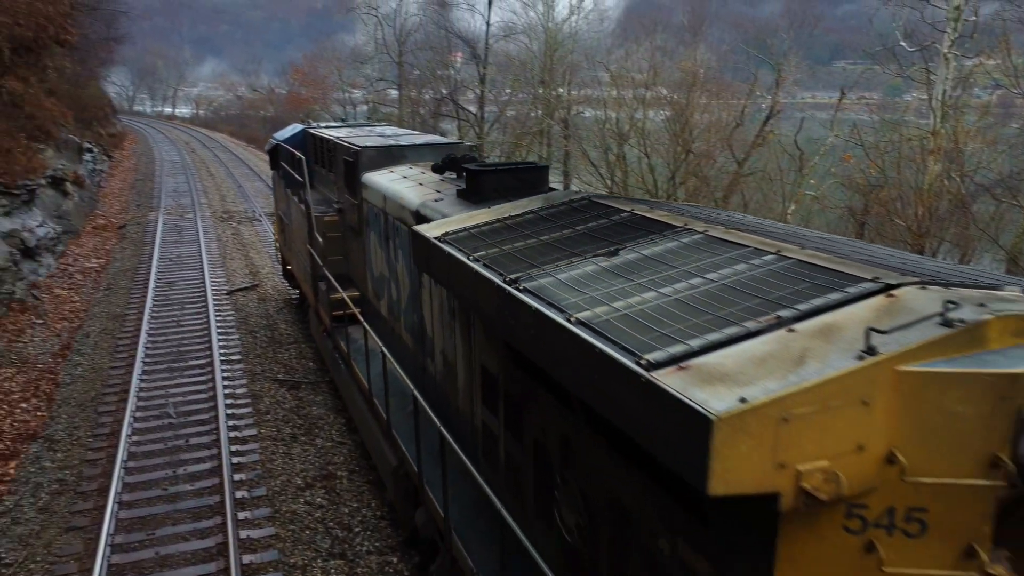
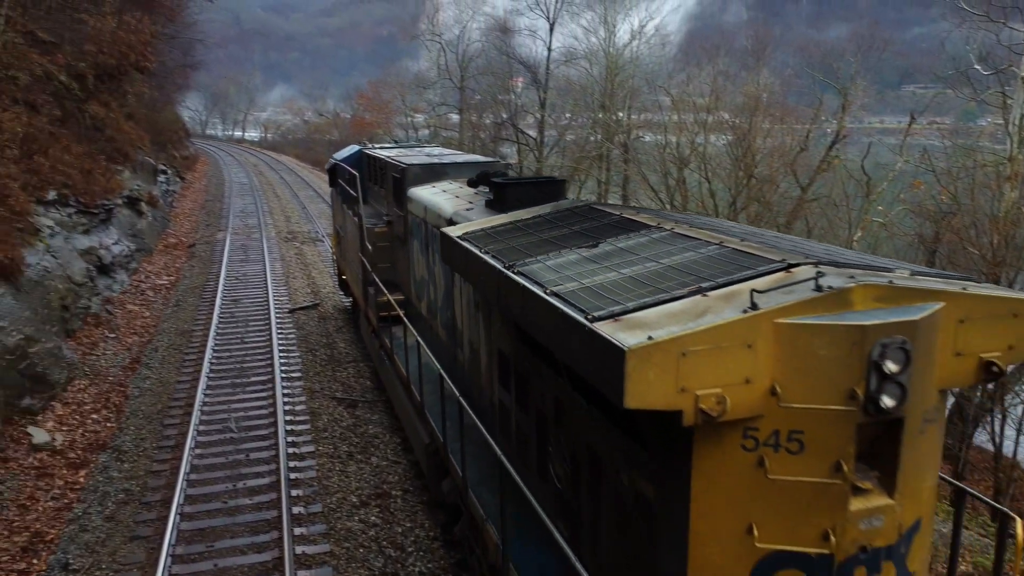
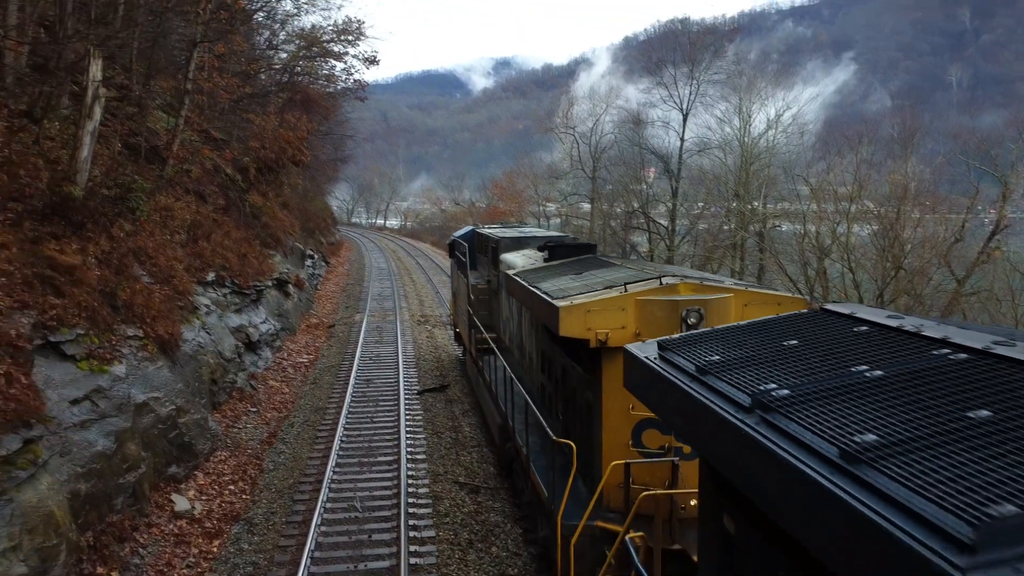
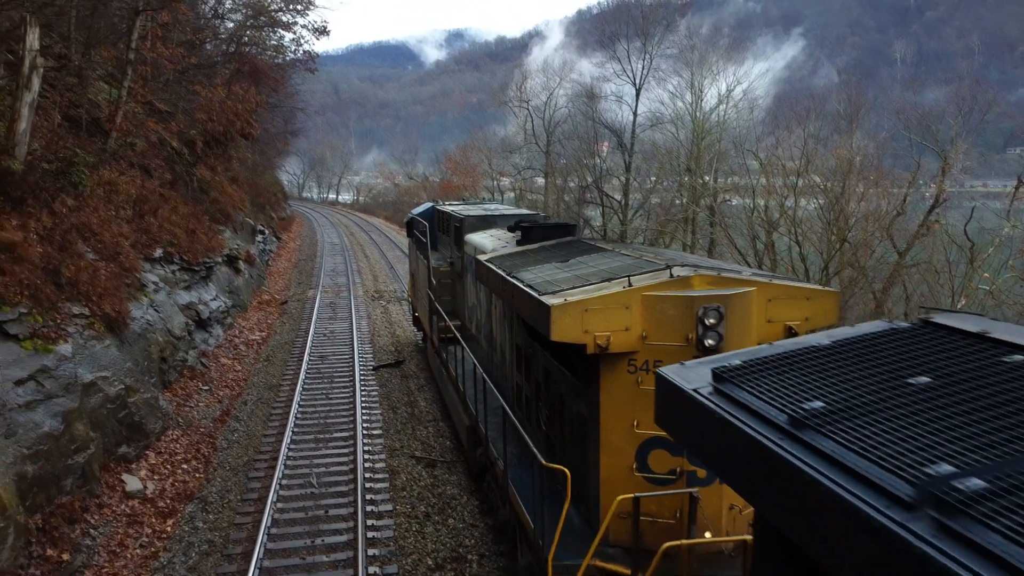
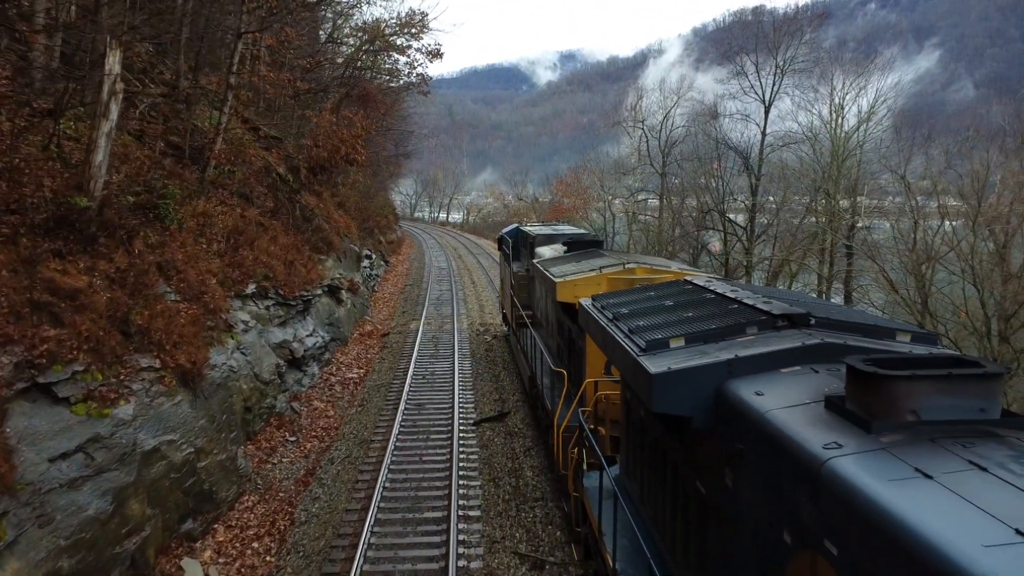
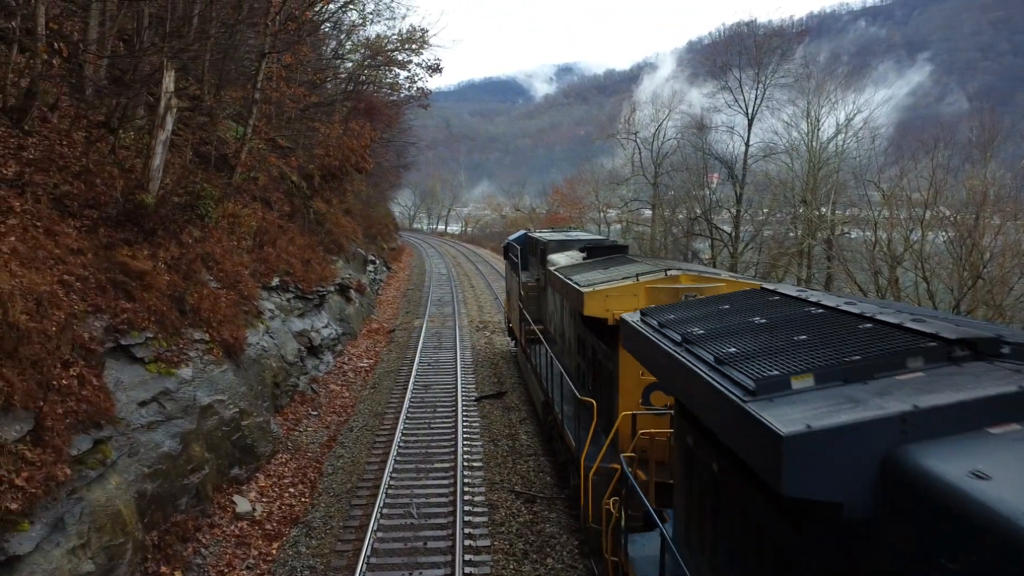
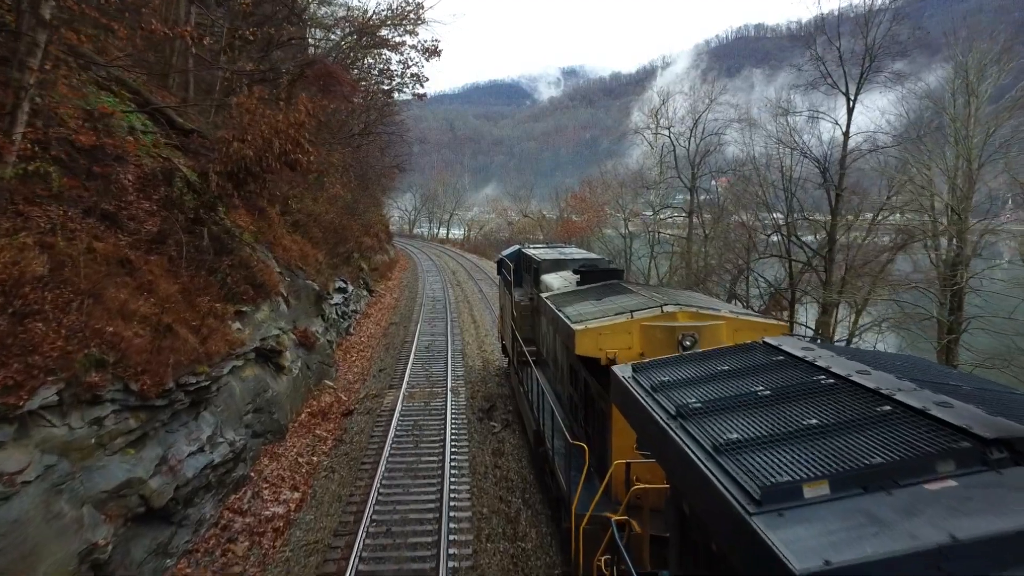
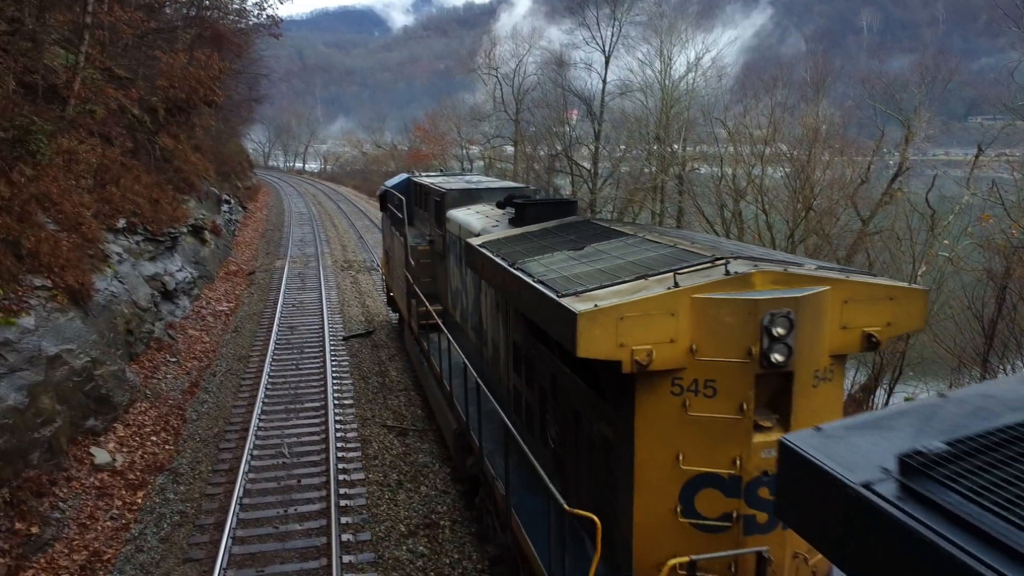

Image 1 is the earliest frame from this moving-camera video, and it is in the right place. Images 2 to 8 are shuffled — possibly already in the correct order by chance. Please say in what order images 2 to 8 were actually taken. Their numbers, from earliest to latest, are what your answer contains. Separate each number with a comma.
2, 8, 4, 3, 6, 5, 7
